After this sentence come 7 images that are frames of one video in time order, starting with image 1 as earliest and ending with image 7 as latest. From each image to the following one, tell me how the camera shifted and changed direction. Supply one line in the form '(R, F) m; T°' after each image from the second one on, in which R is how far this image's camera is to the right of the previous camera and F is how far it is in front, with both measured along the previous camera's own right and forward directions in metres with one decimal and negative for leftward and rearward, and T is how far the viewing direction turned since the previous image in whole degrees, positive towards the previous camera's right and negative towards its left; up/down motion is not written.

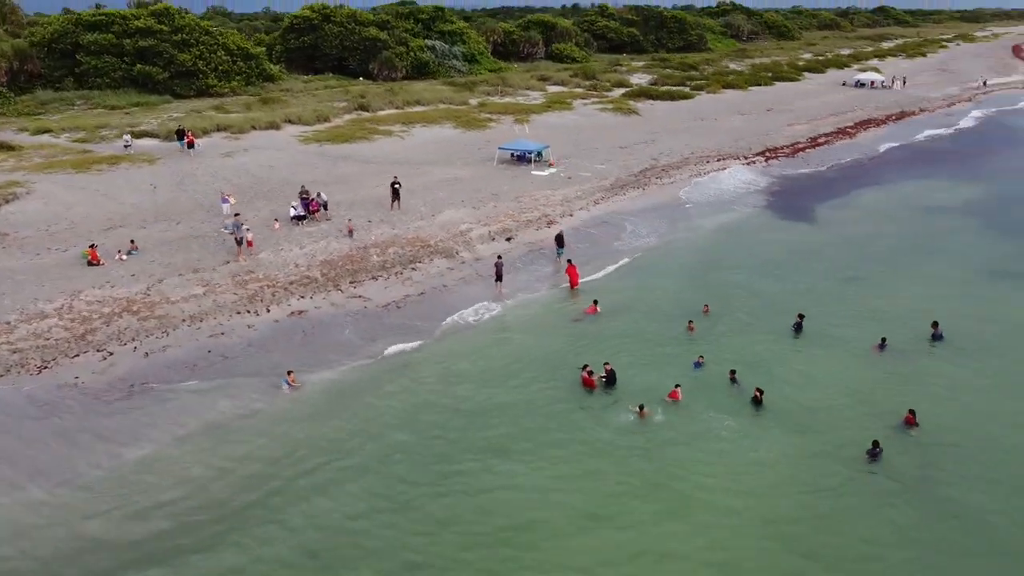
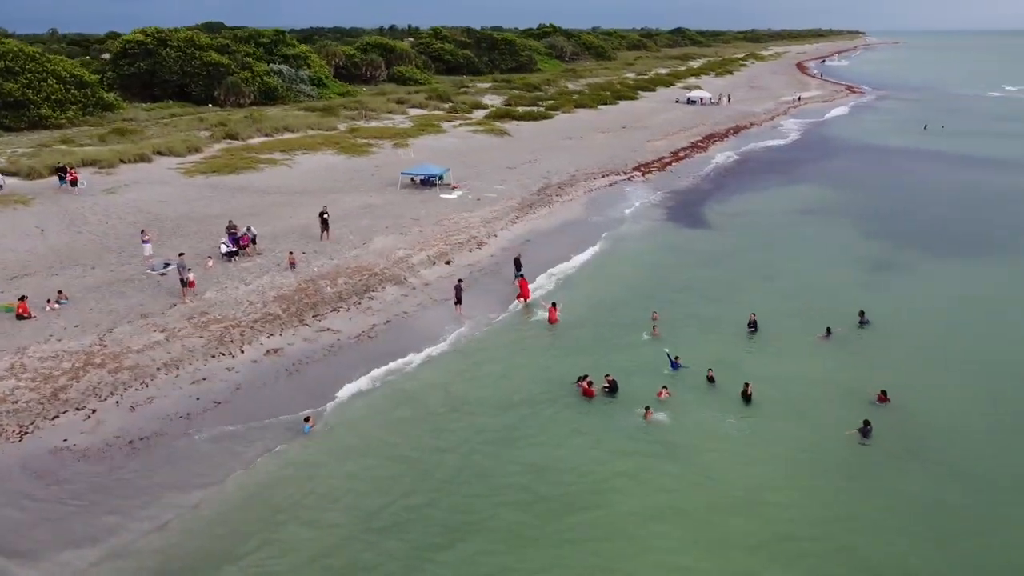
(-3.9, -0.3) m; +12°
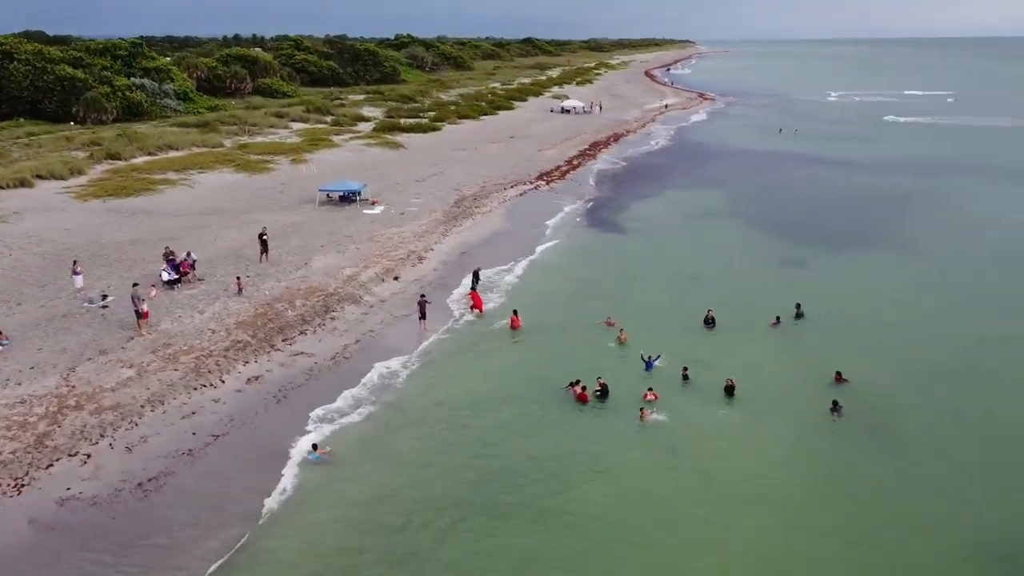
(-3.1, -0.3) m; +10°
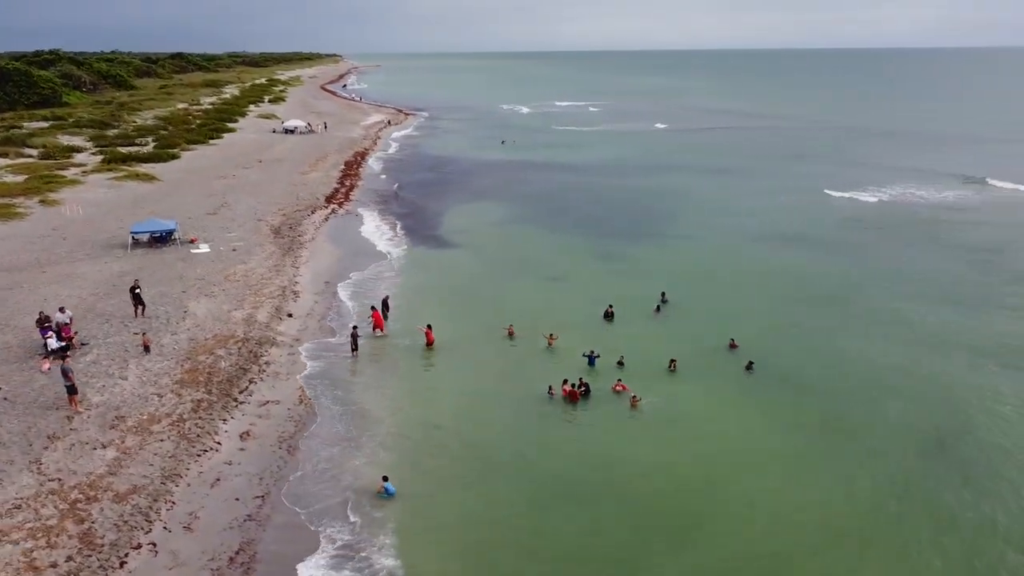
(-7.6, 0.0) m; +23°
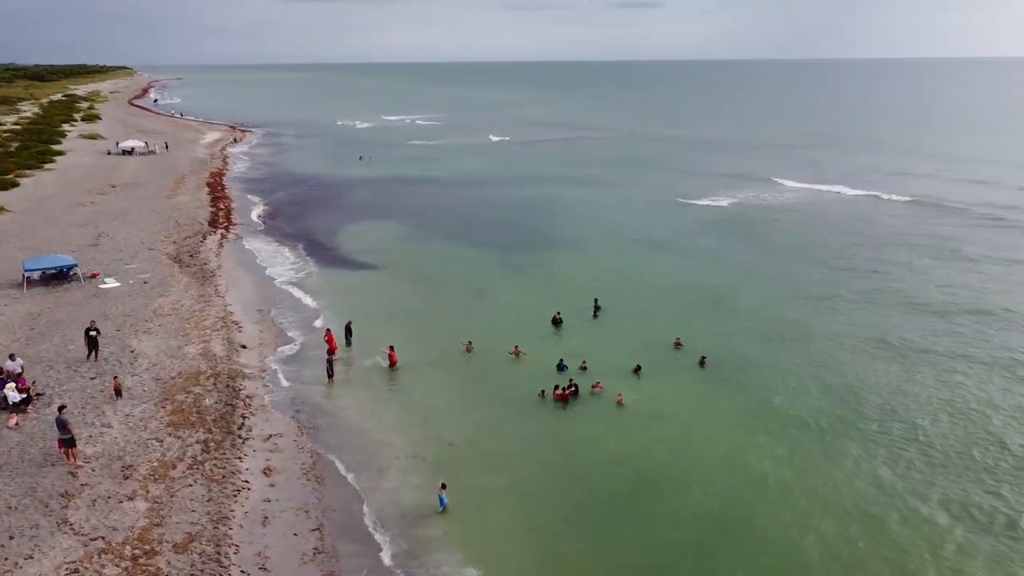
(-4.6, -0.4) m; +13°
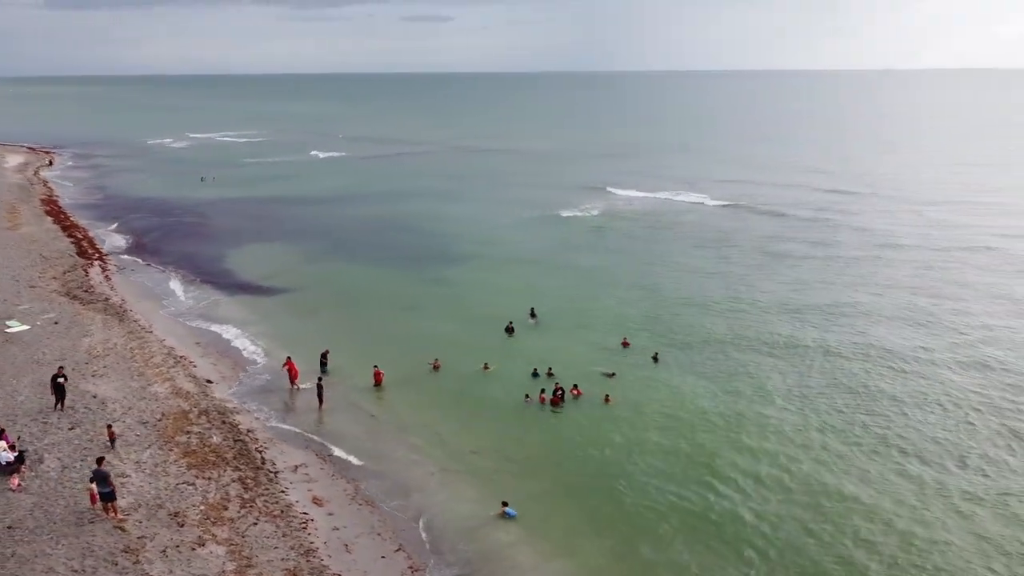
(-5.3, -0.4) m; +14°
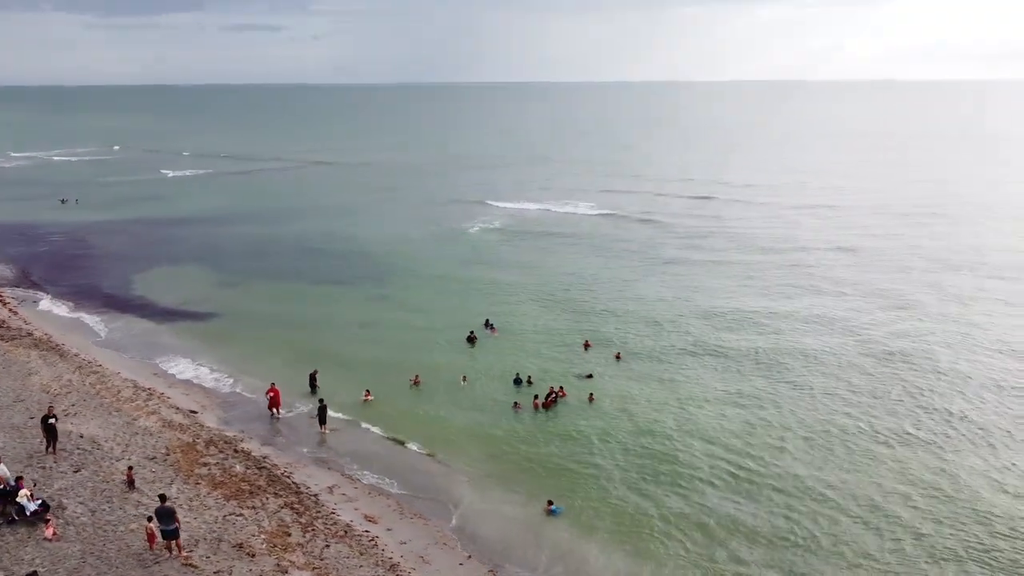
(-4.4, -0.5) m; +11°
